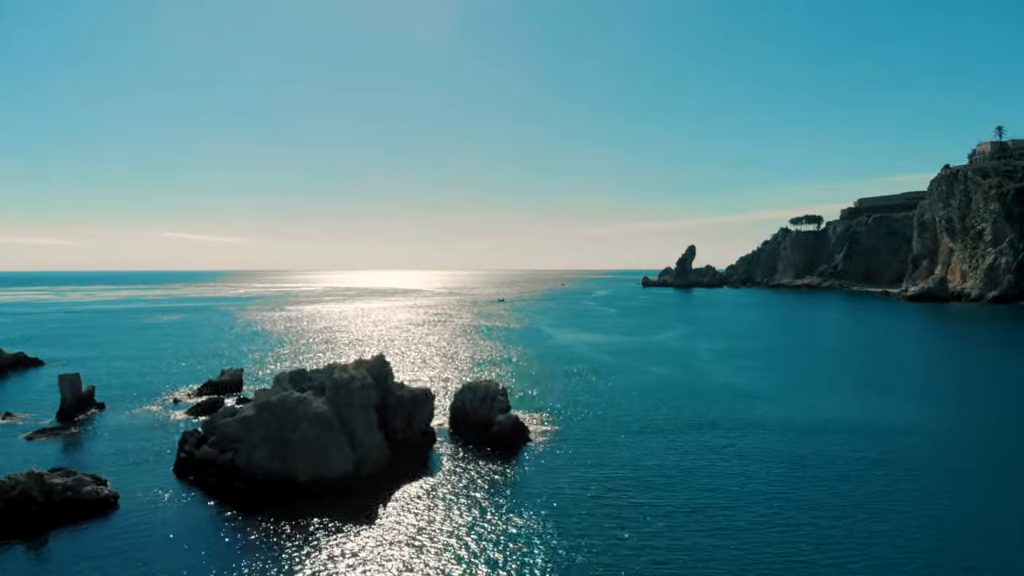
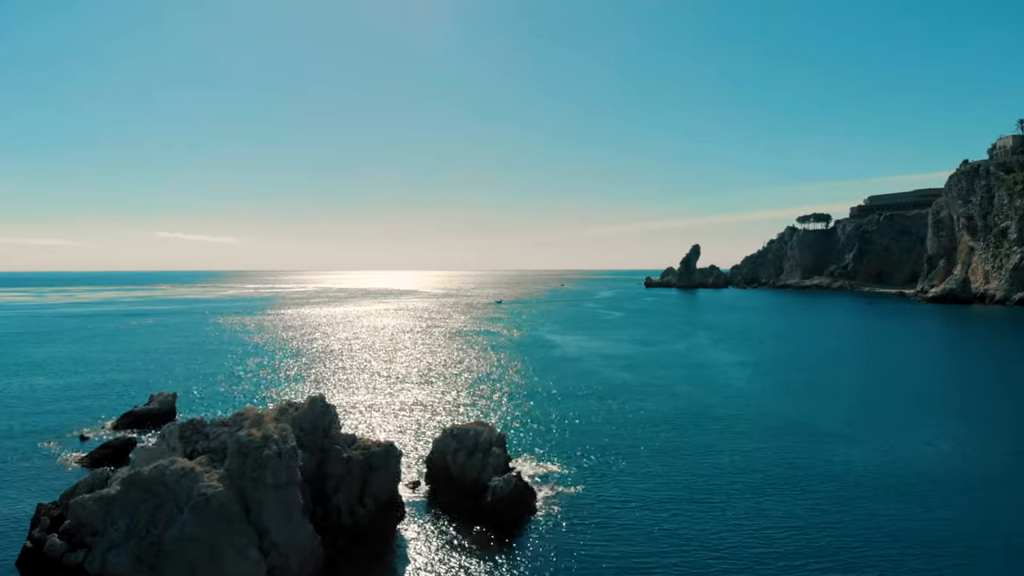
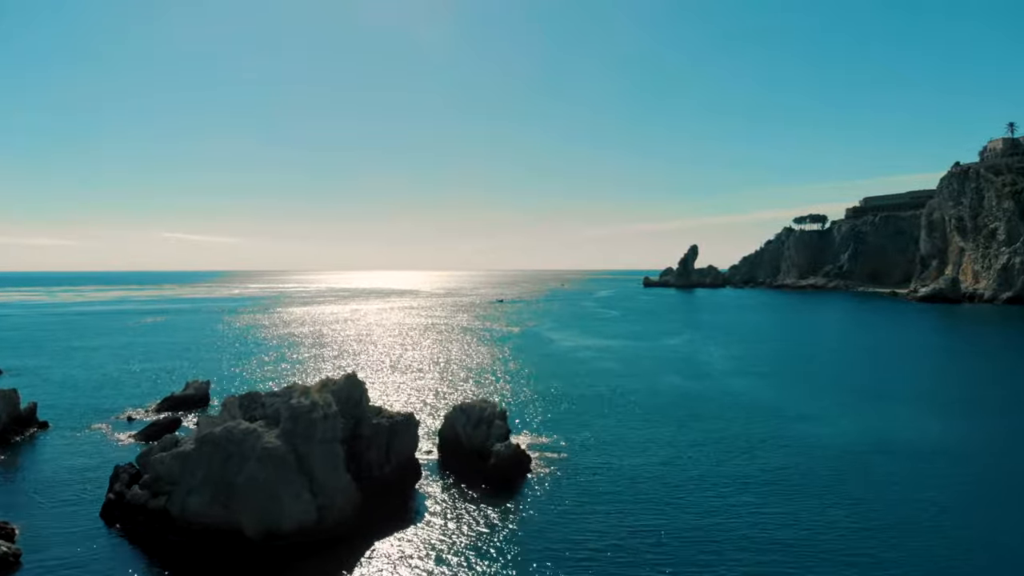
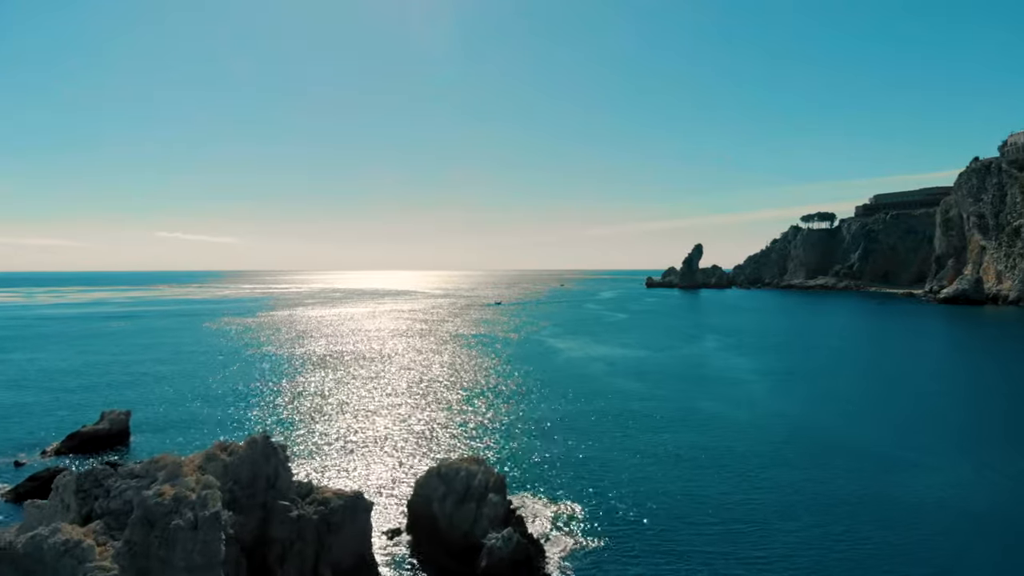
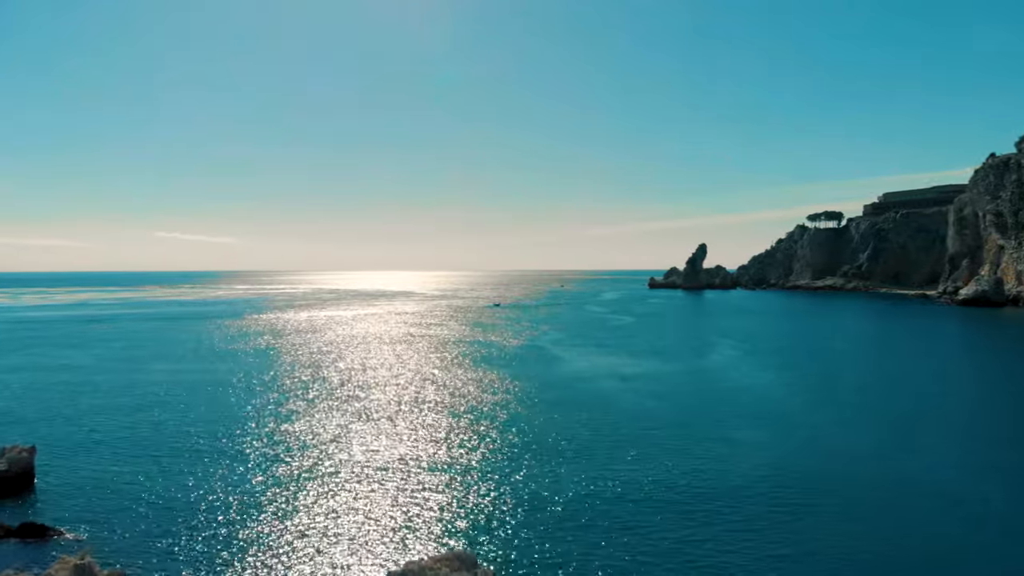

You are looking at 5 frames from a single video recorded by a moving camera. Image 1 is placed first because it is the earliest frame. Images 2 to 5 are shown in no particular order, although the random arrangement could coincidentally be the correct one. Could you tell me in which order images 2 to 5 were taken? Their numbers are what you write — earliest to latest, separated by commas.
3, 2, 4, 5
